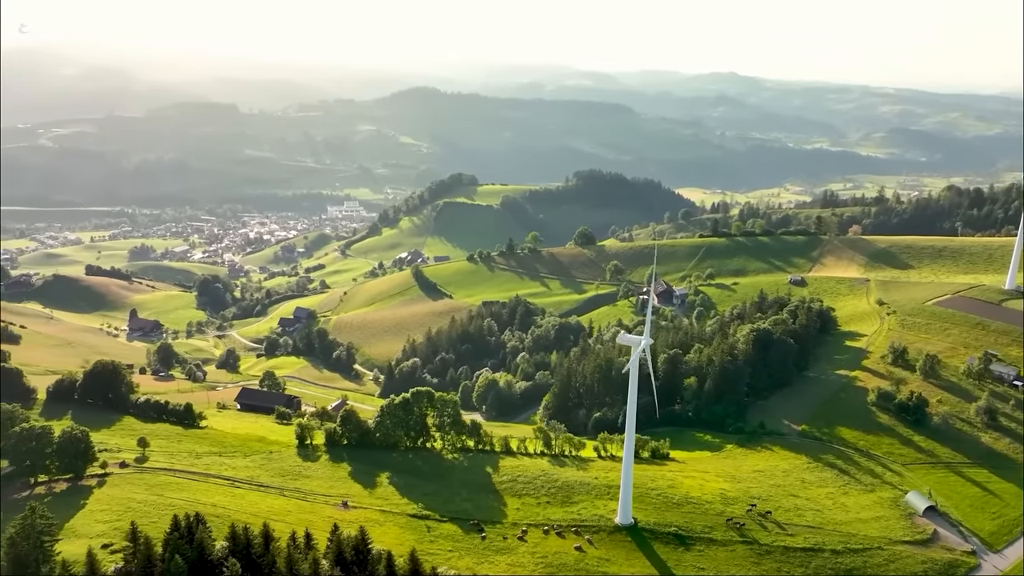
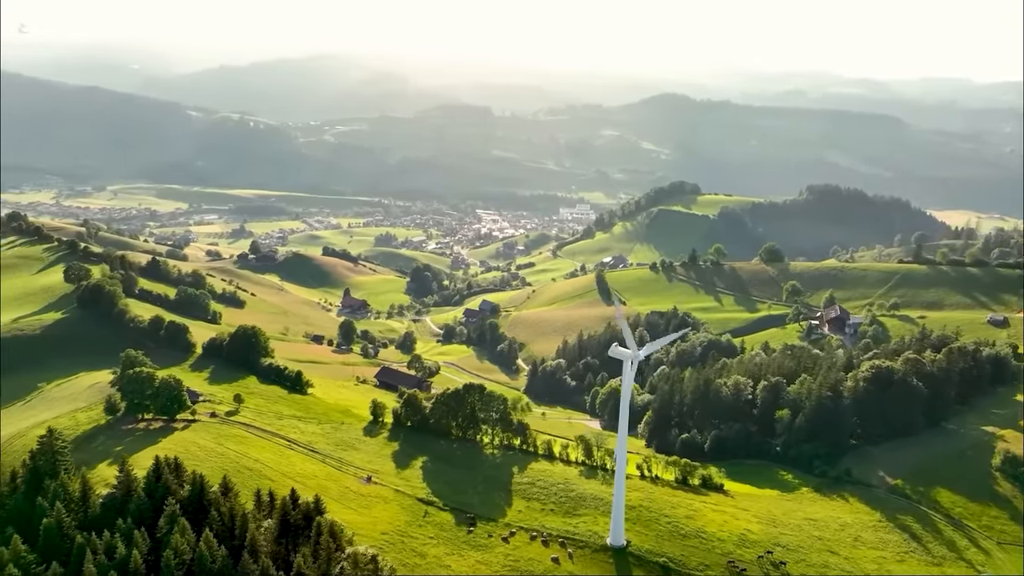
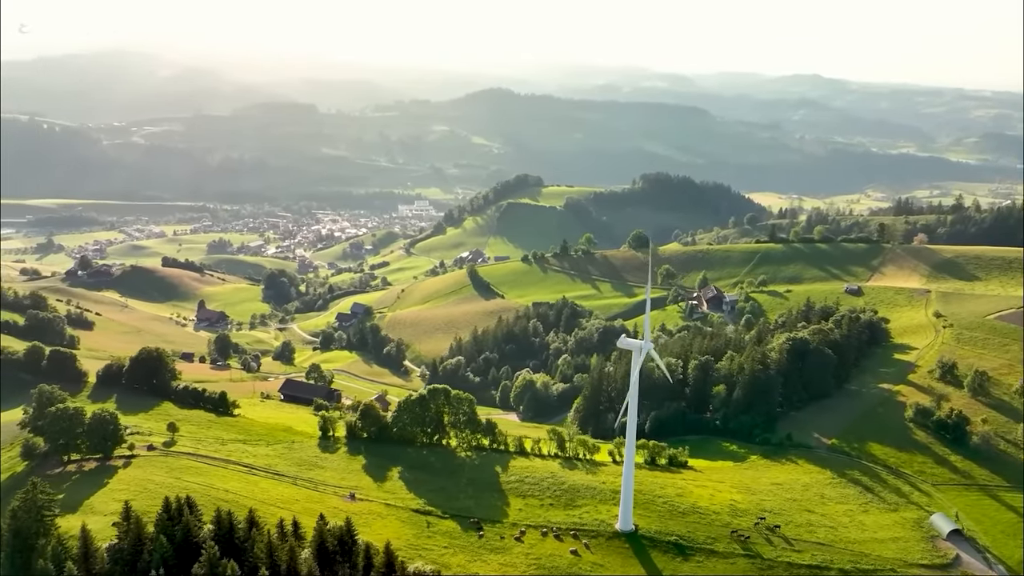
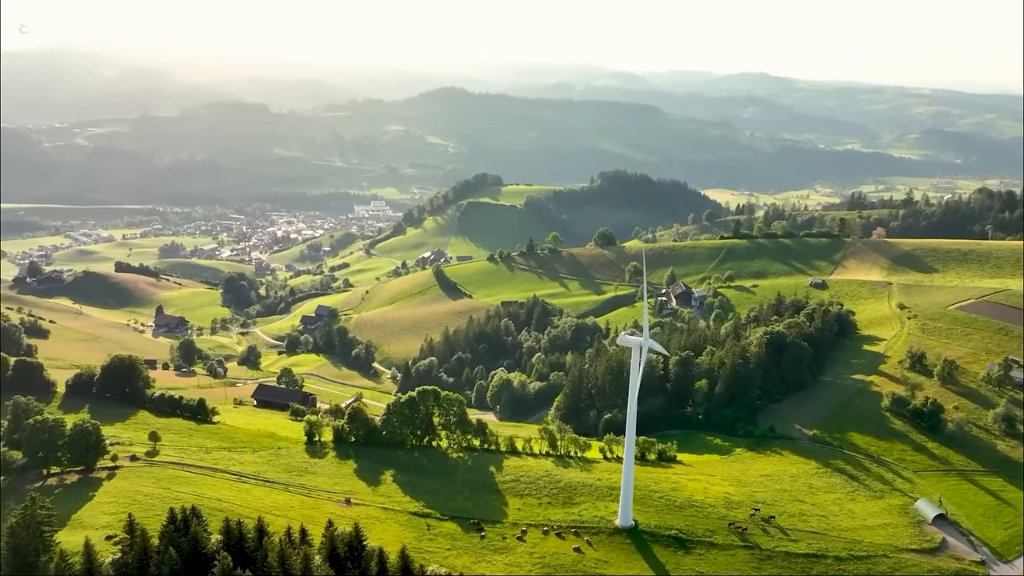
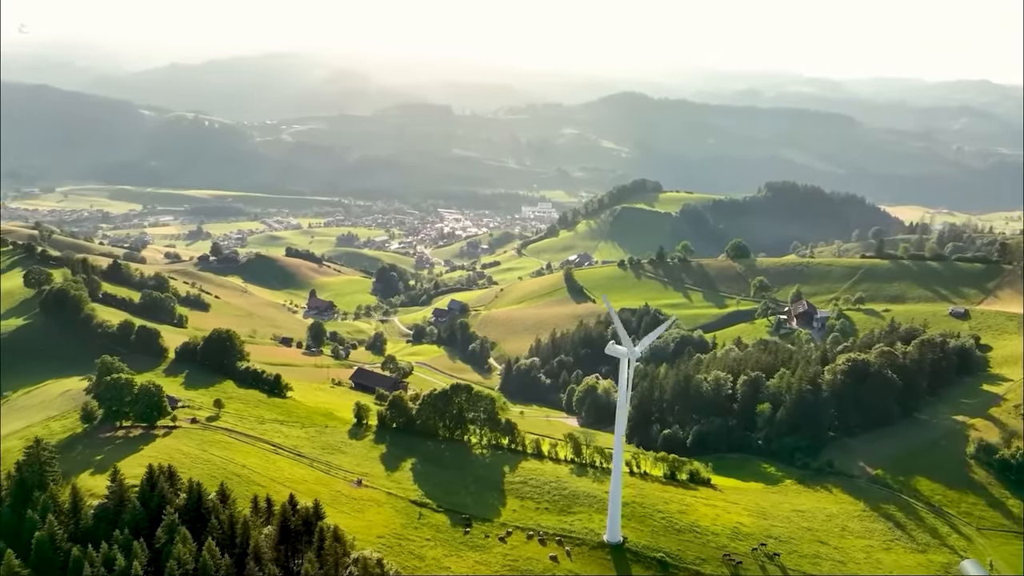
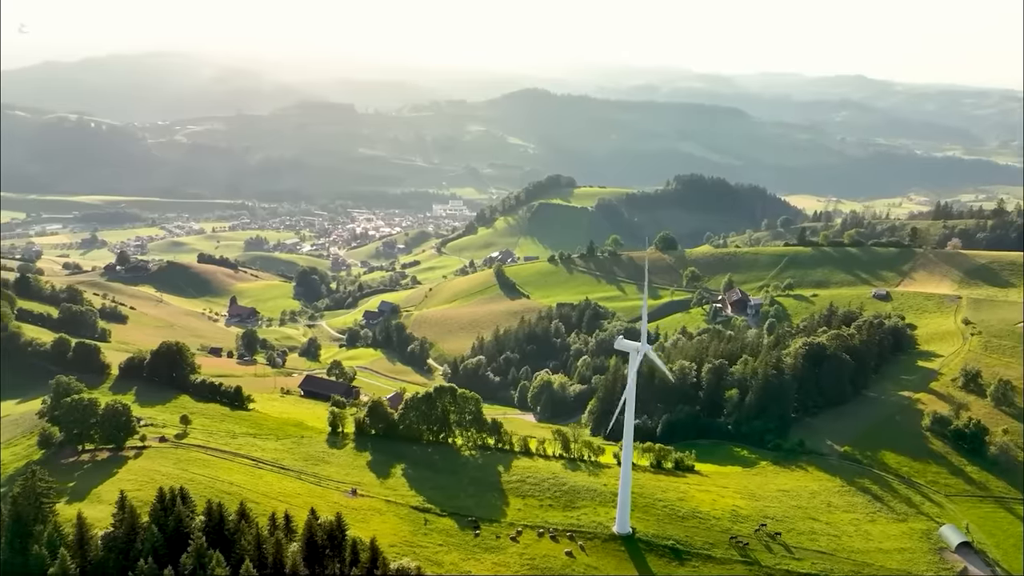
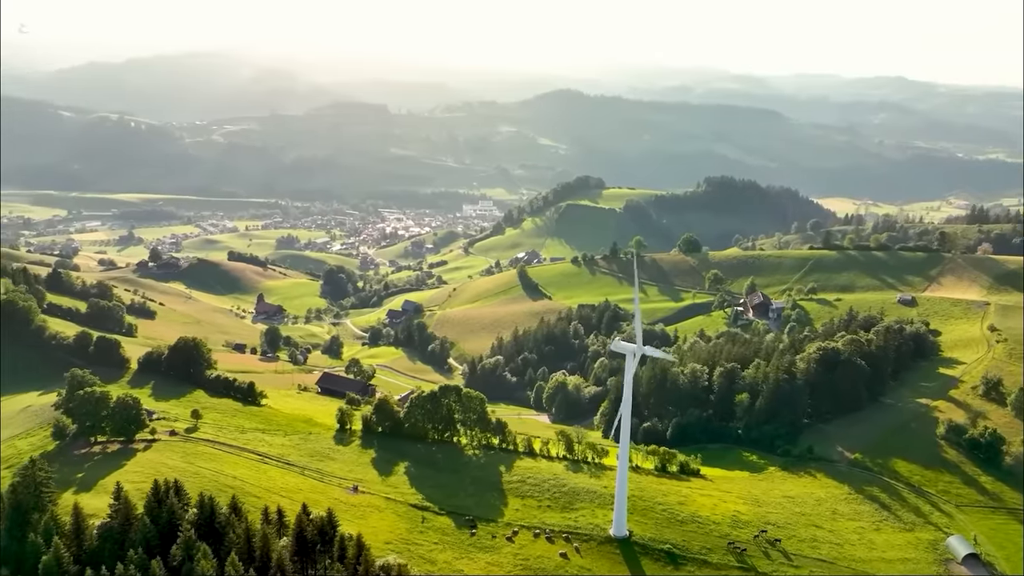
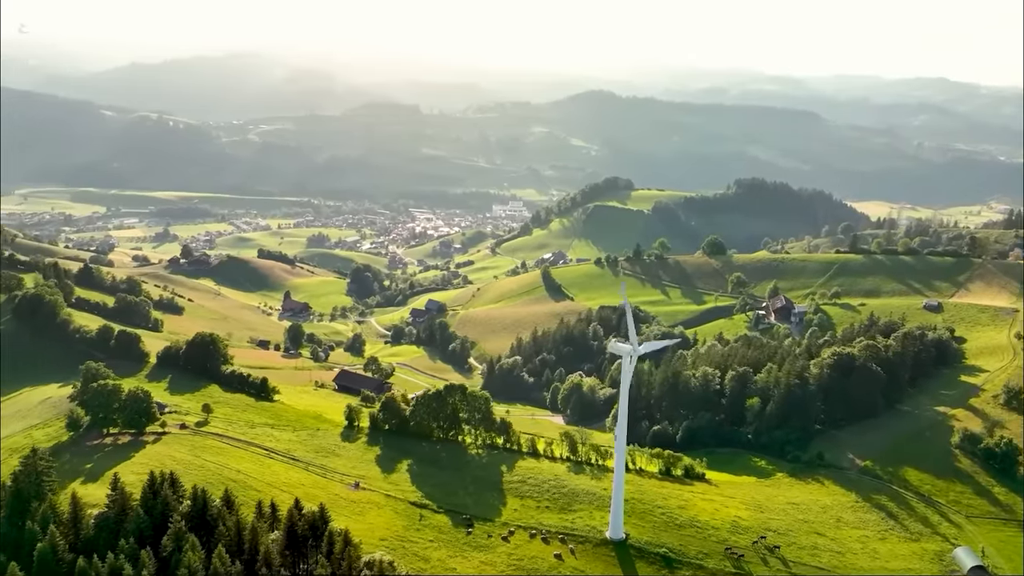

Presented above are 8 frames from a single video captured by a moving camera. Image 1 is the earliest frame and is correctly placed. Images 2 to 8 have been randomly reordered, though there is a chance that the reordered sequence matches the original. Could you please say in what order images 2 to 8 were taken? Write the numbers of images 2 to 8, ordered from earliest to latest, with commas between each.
4, 3, 6, 7, 8, 5, 2
